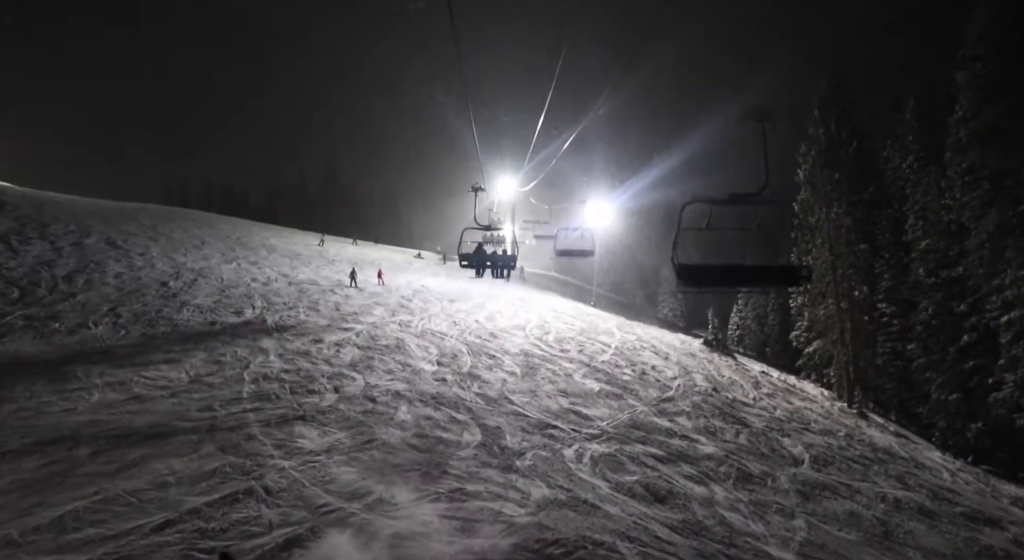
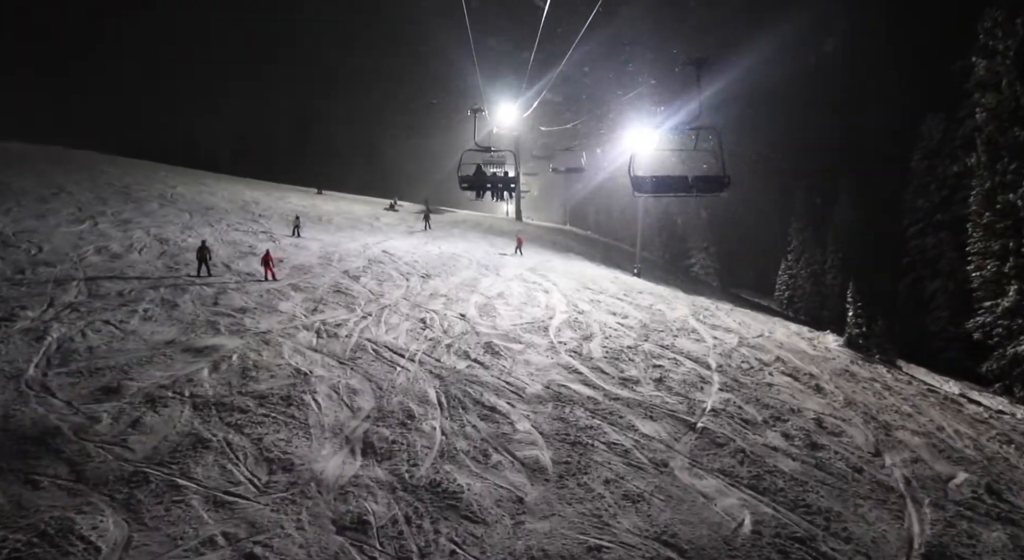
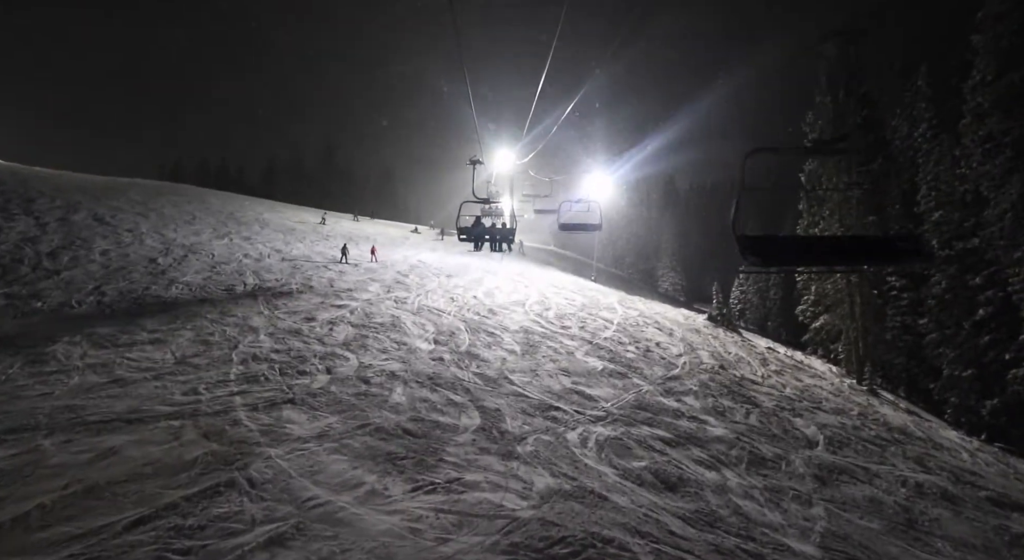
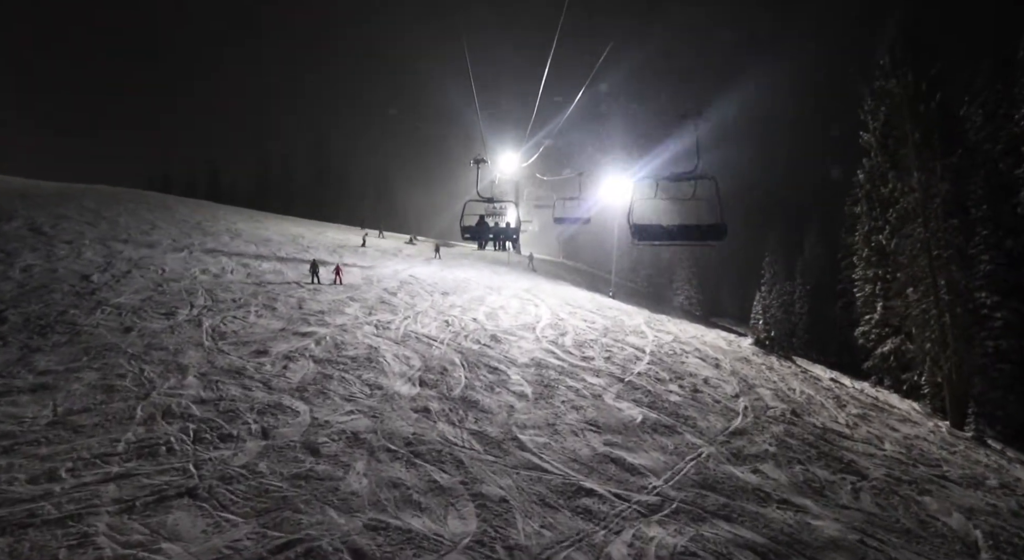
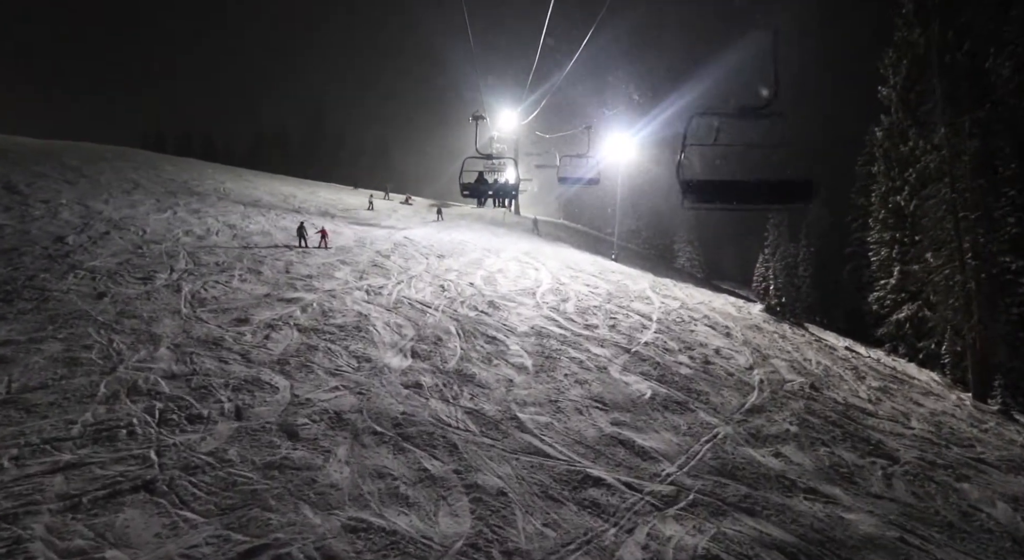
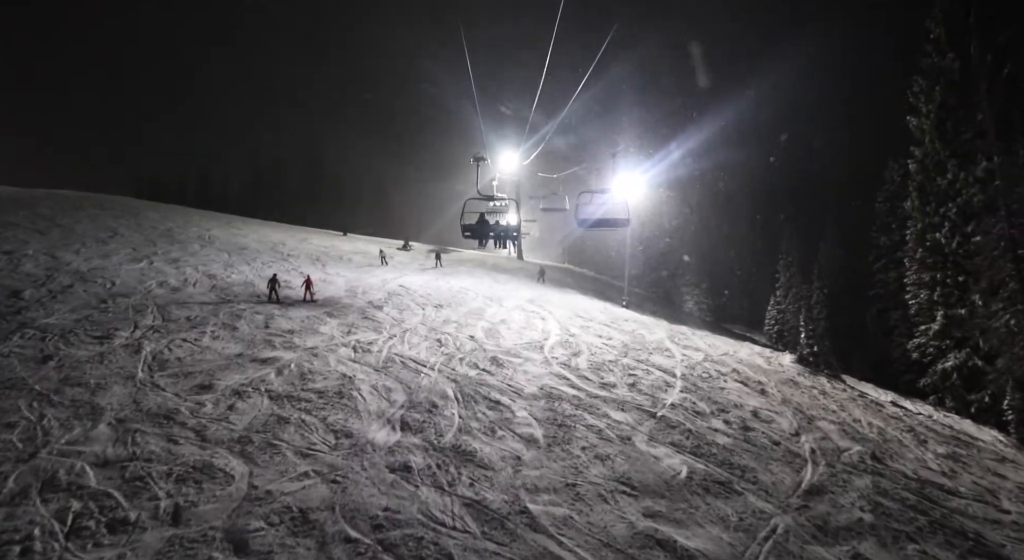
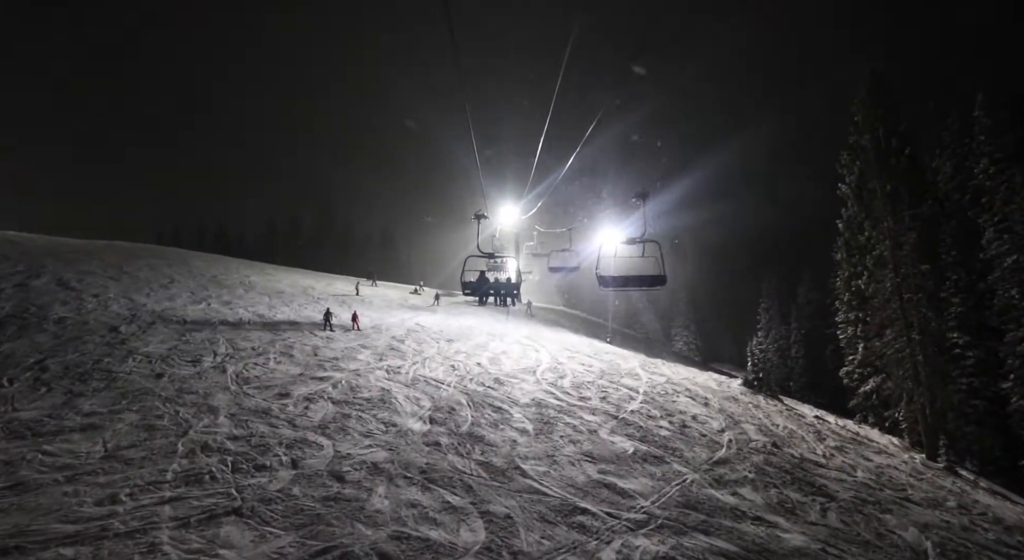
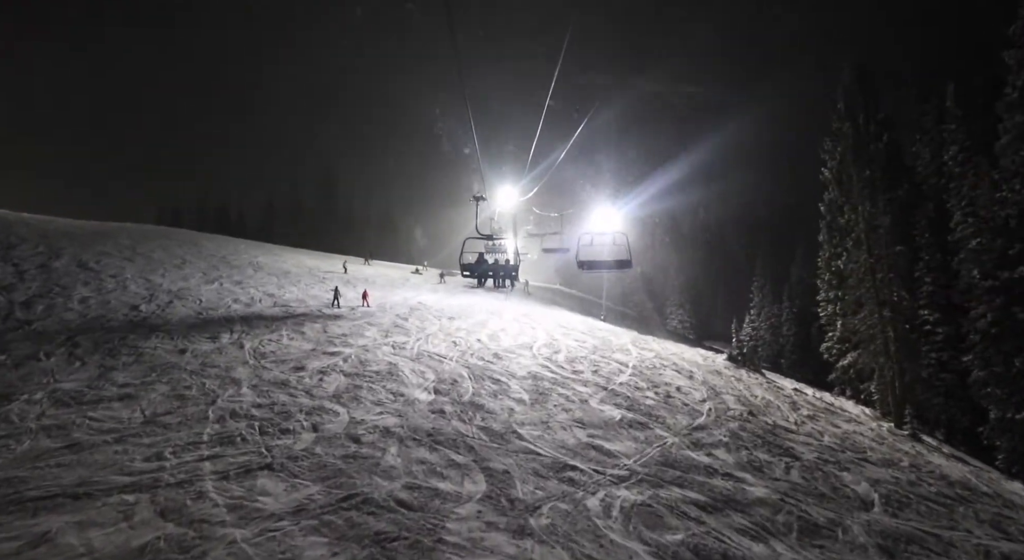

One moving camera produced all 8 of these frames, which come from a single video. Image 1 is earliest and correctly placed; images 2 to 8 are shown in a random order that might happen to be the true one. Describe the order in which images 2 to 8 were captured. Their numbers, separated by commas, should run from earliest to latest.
3, 8, 7, 4, 5, 6, 2
